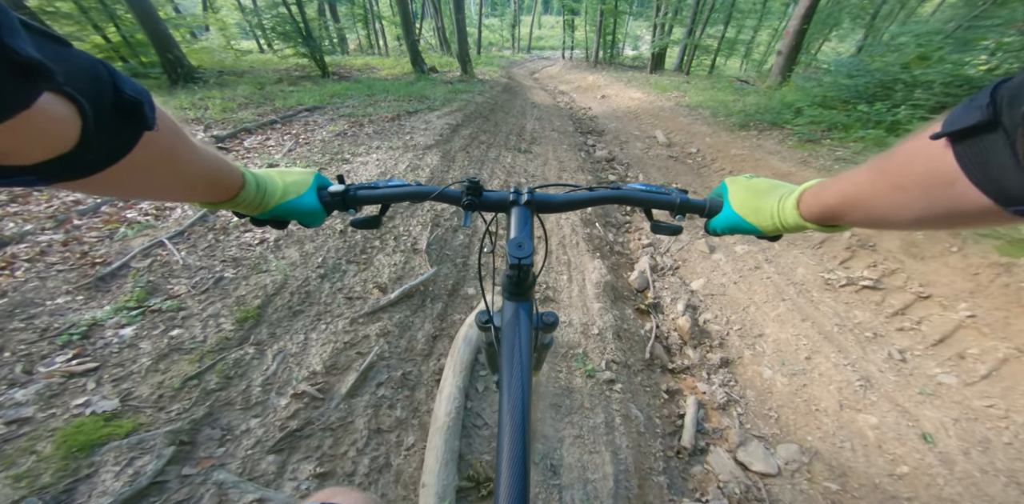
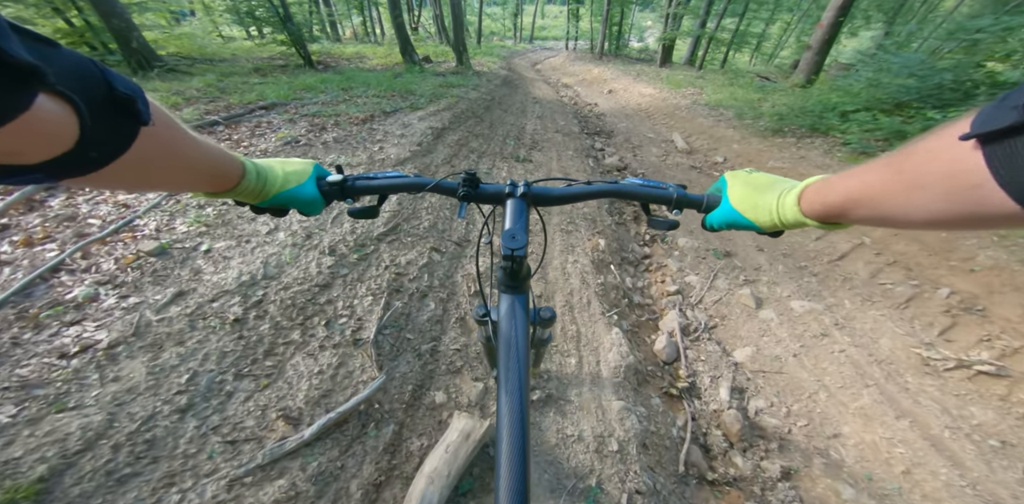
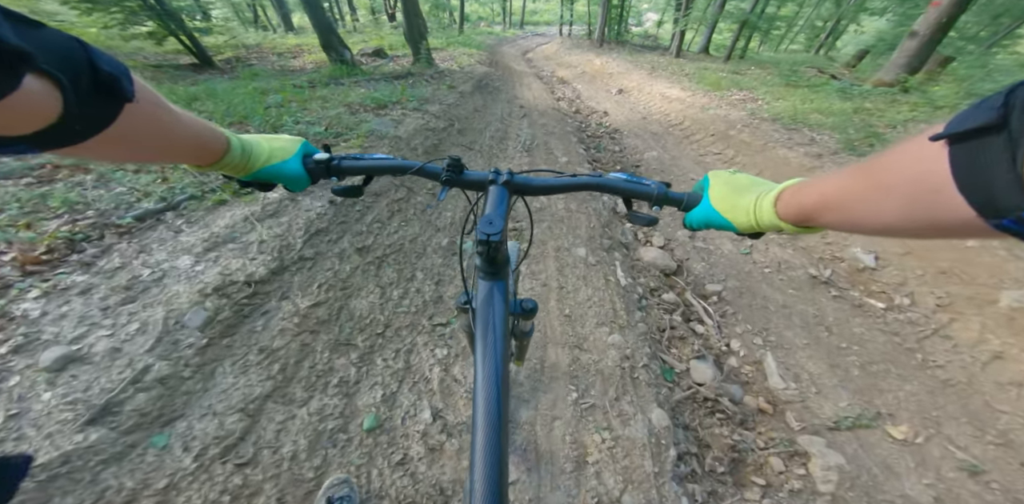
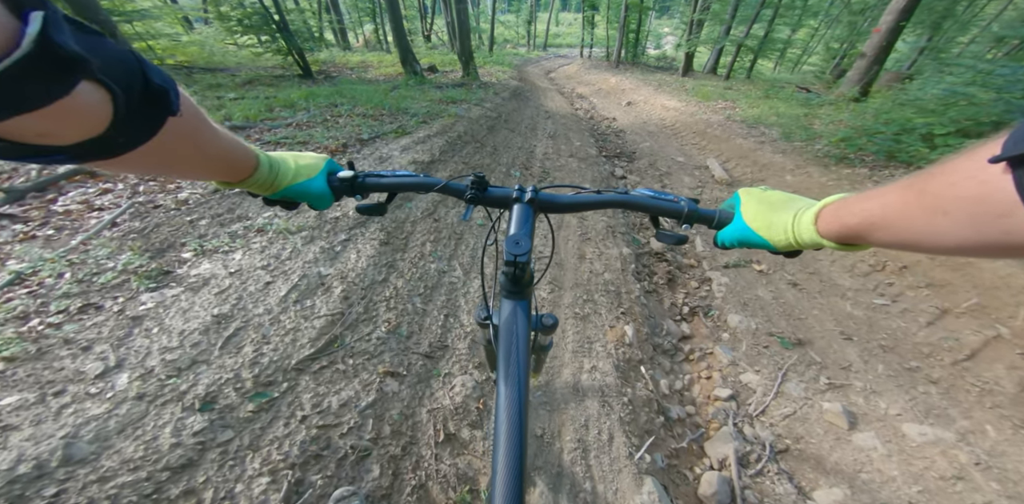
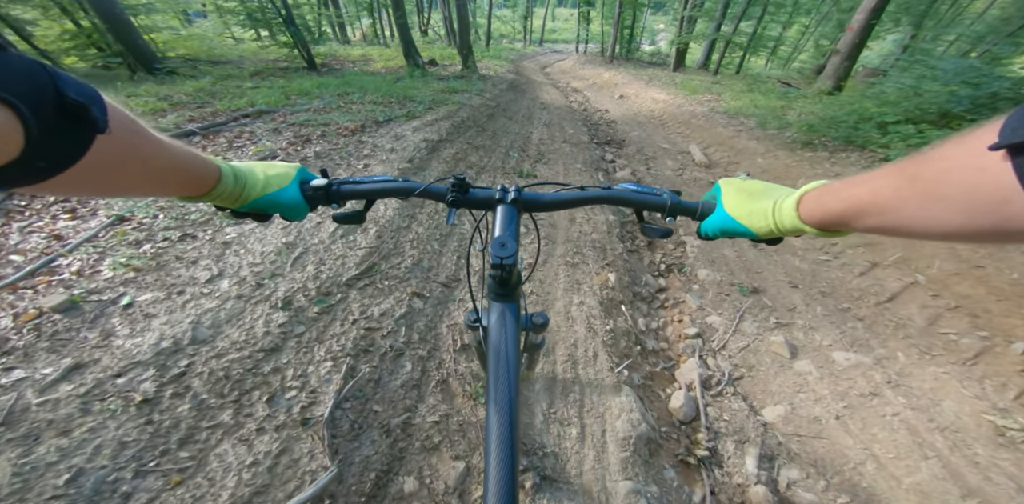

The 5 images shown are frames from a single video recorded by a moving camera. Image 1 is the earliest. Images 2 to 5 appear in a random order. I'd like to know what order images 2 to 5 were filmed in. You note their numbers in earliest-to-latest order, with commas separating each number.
2, 5, 4, 3
